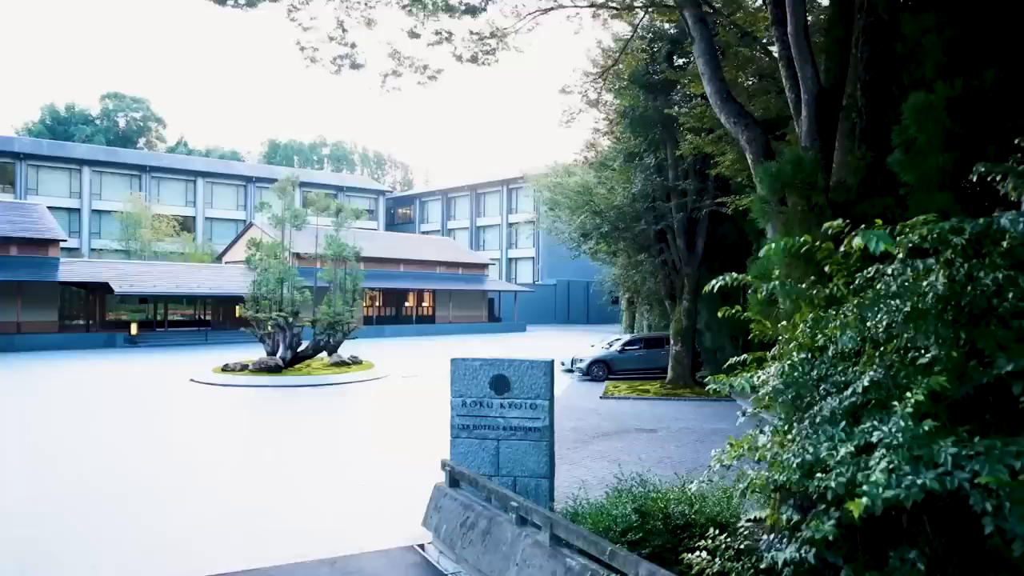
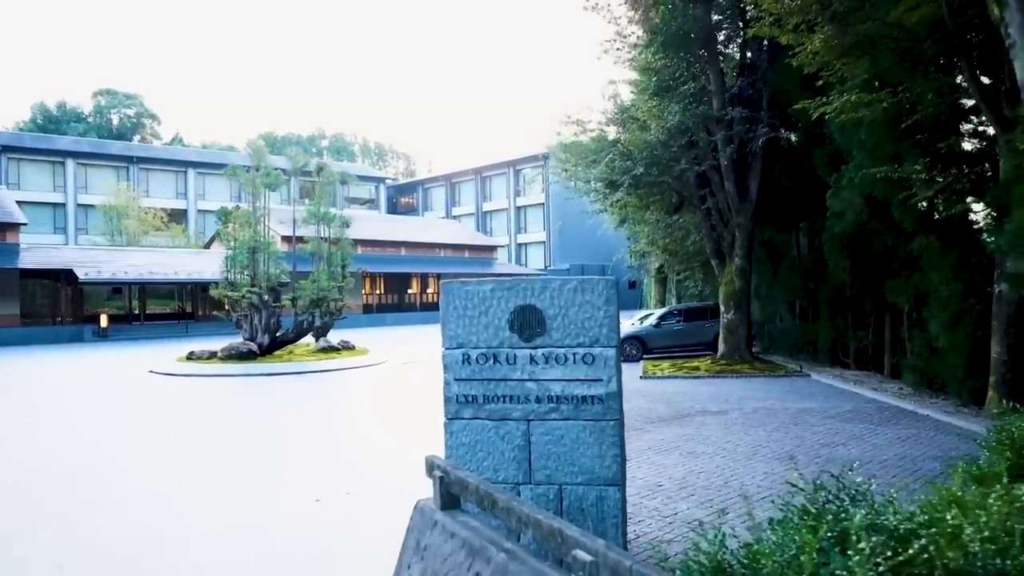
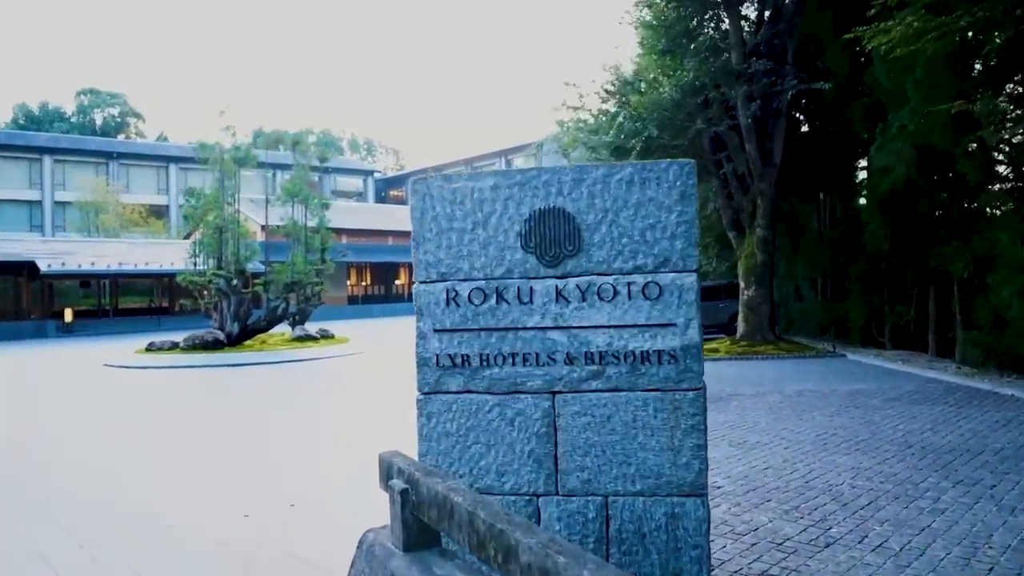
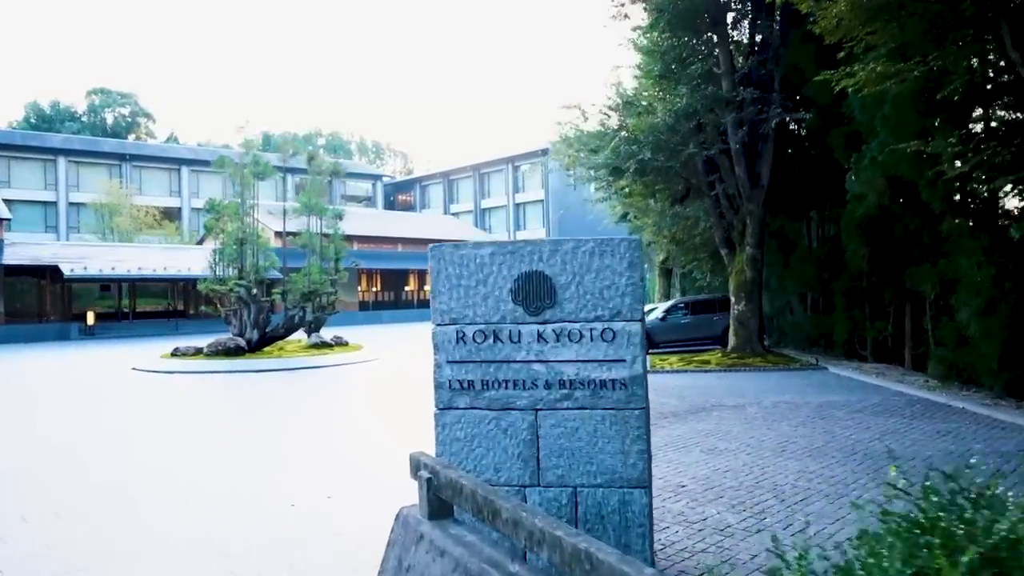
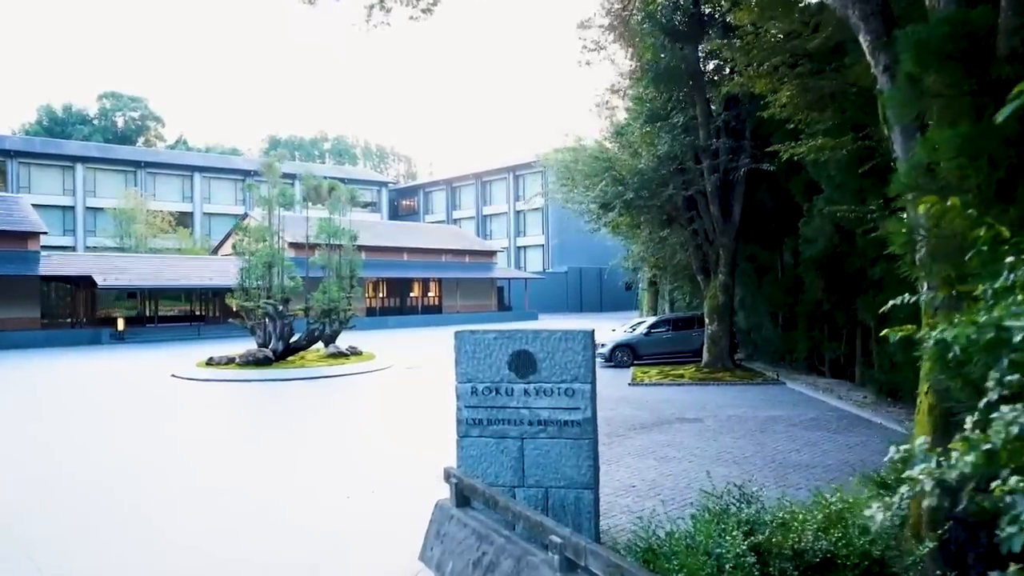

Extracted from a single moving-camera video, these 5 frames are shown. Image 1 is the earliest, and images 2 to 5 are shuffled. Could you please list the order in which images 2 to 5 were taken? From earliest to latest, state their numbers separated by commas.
5, 2, 4, 3
